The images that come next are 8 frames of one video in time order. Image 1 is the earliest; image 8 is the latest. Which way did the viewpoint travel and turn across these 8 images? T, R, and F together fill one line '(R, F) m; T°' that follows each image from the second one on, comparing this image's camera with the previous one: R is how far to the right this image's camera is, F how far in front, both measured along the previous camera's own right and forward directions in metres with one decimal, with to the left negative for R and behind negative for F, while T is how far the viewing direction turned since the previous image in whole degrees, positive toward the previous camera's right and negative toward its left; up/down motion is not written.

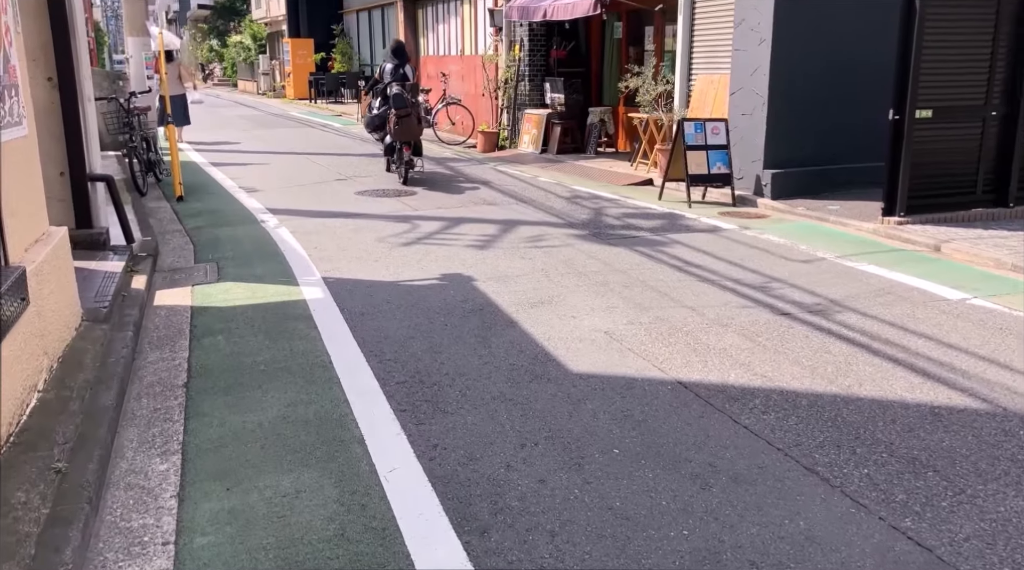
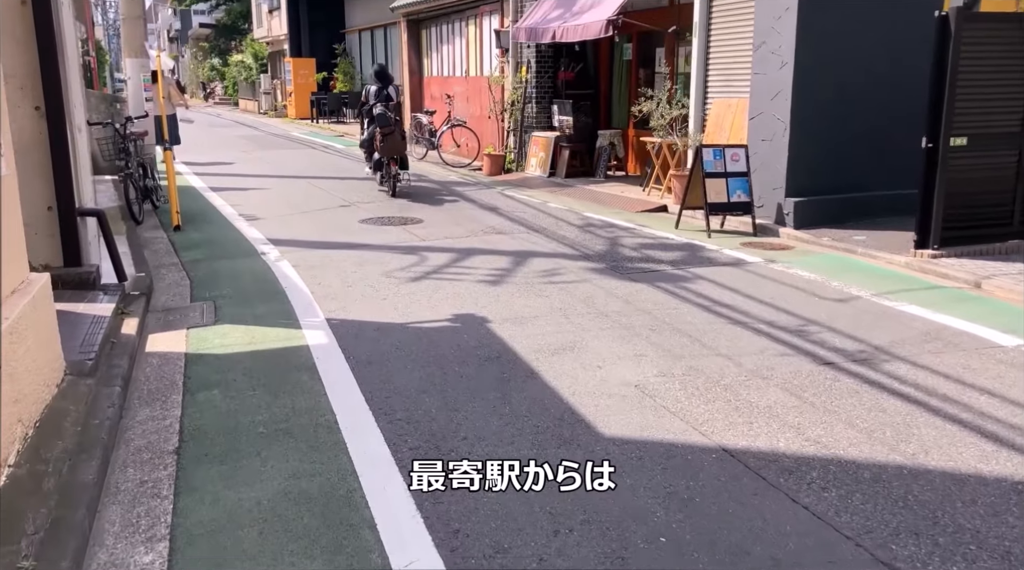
(-0.1, +0.4) m; 0°
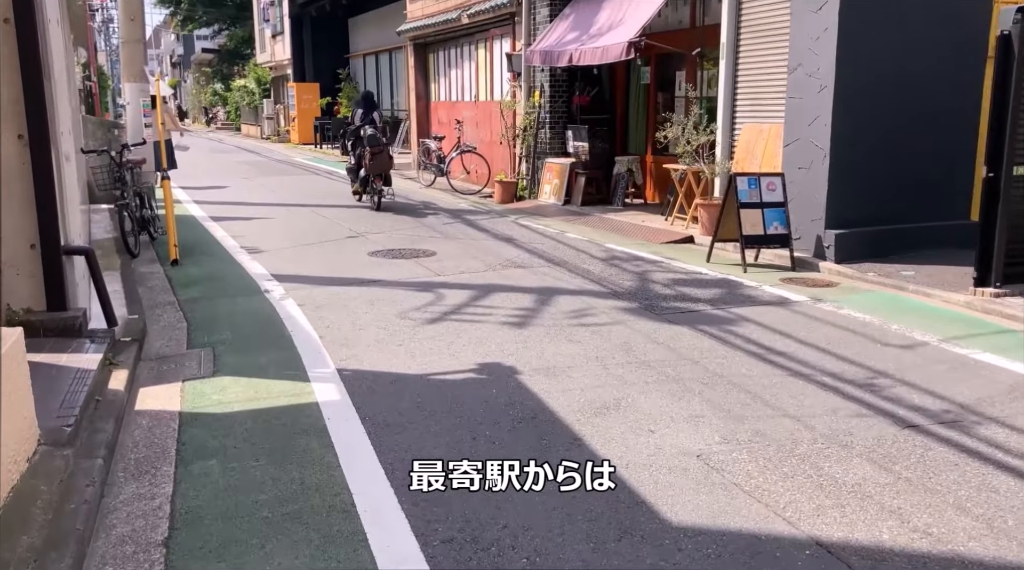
(-0.2, +0.6) m; 0°
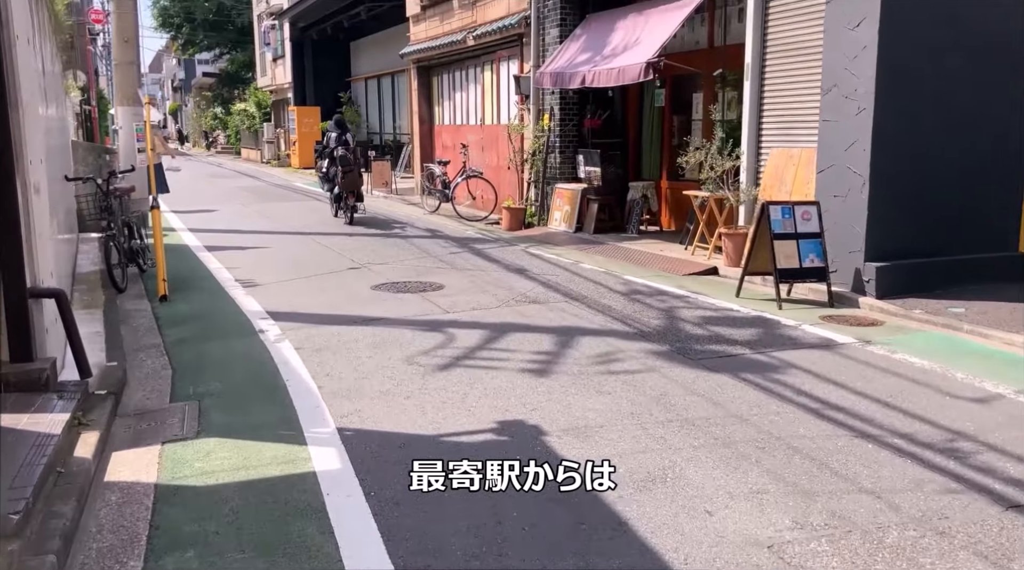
(-0.1, +0.7) m; 0°
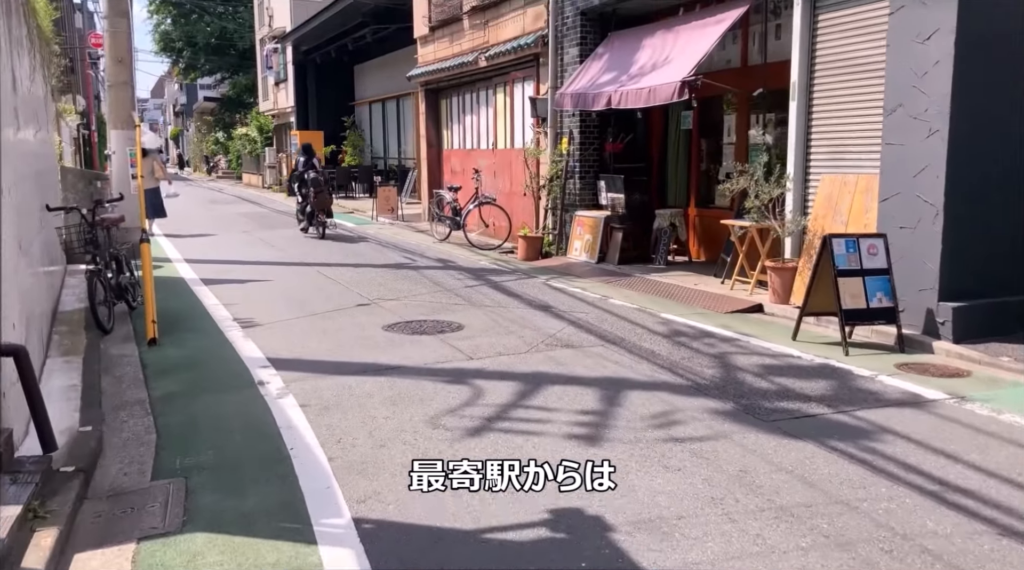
(-0.3, +0.9) m; 0°
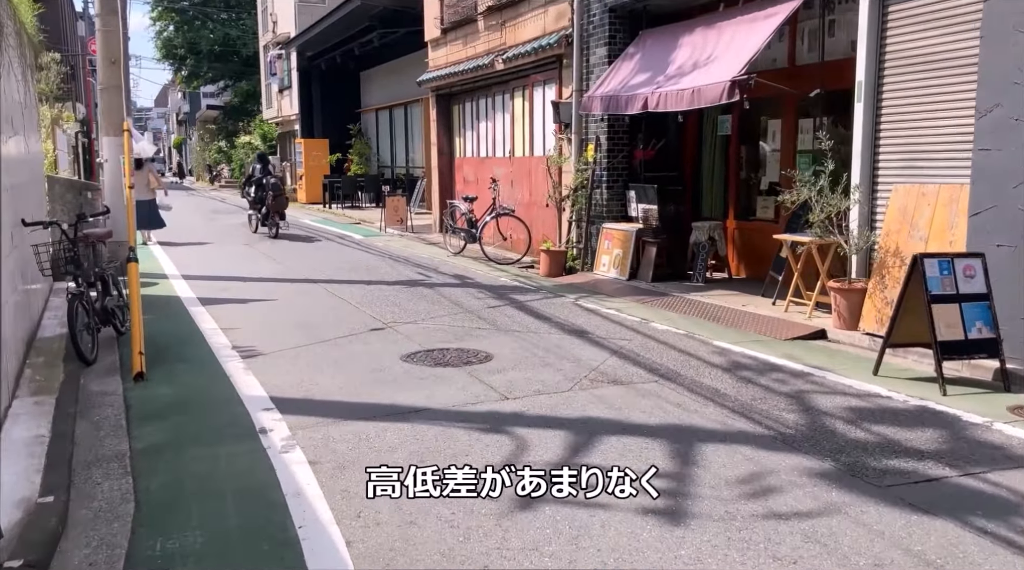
(-0.3, +1.0) m; 0°
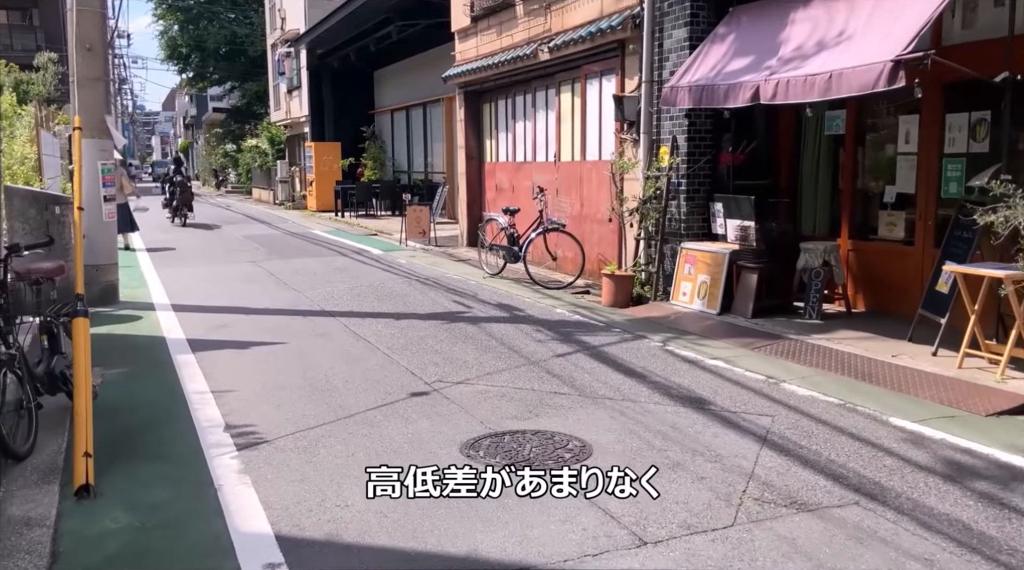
(-0.6, +2.3) m; -1°
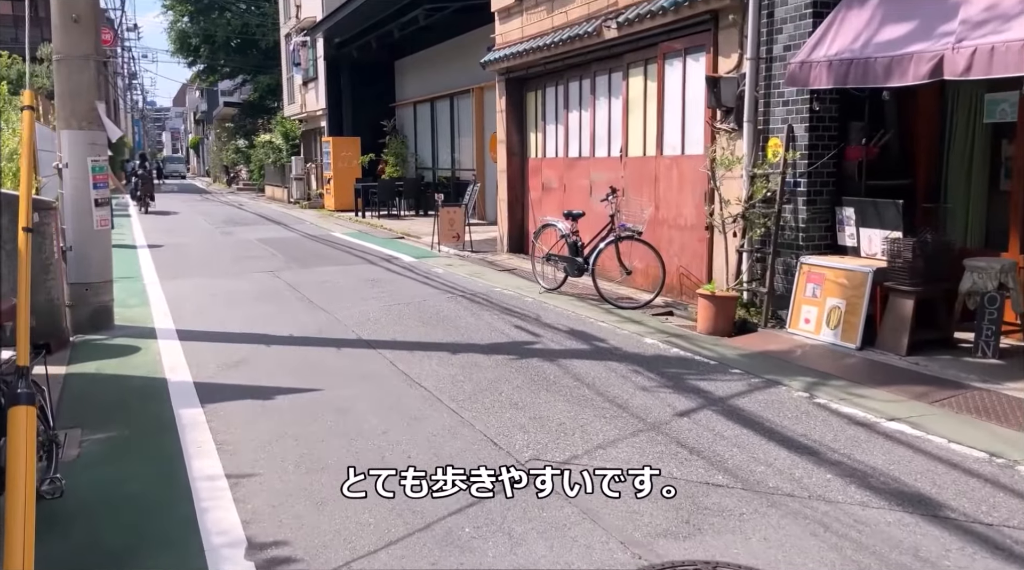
(-0.7, +2.0) m; -1°
